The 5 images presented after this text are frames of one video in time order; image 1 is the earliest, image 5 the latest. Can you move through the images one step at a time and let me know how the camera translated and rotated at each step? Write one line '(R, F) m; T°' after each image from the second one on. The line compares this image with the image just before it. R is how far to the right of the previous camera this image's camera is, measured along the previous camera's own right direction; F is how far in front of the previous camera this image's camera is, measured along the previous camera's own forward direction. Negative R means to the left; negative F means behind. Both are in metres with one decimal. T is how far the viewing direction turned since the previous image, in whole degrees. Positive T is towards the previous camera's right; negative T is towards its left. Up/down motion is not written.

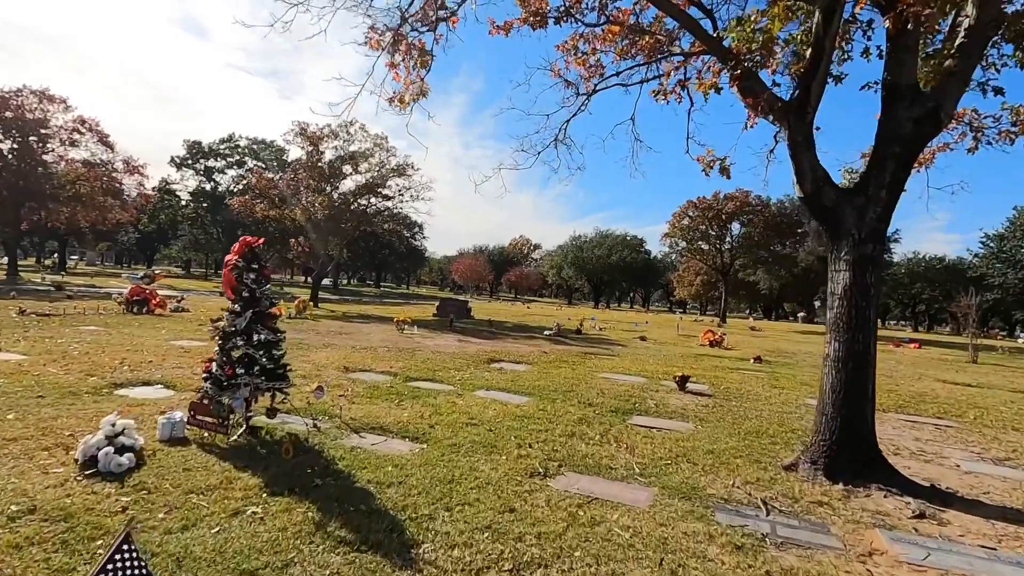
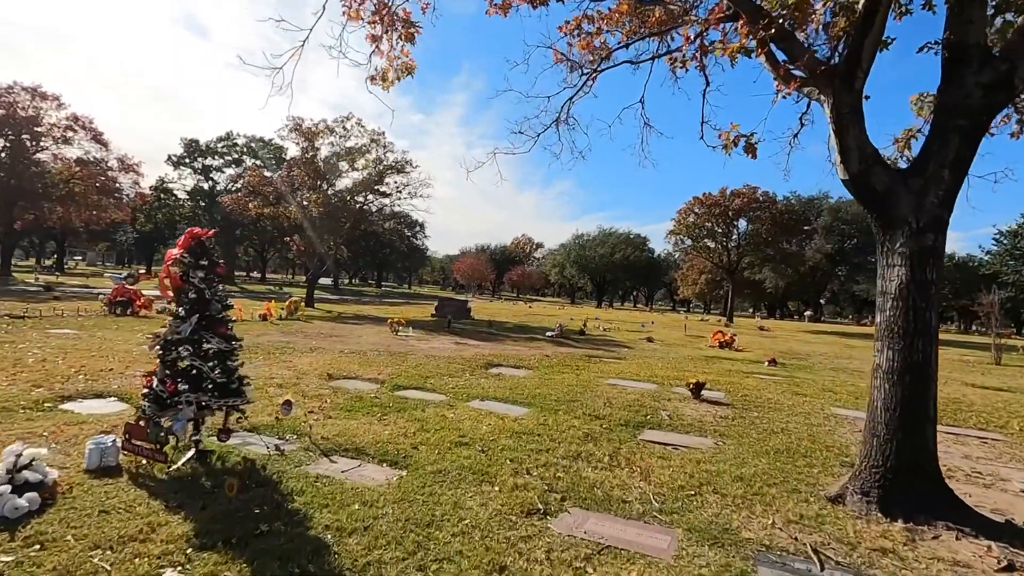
(+0.1, +0.8) m; 0°
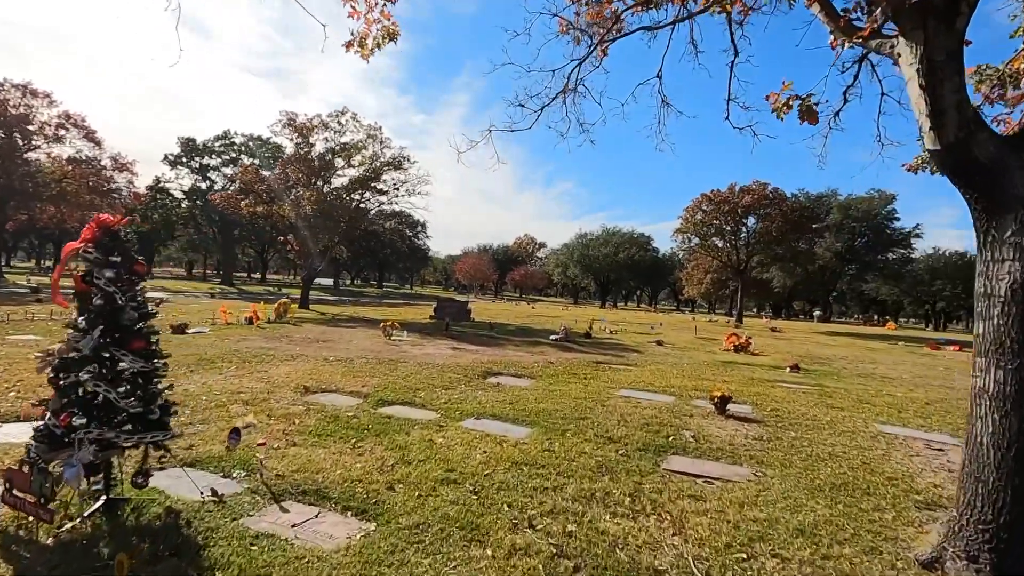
(0.0, +0.9) m; 0°
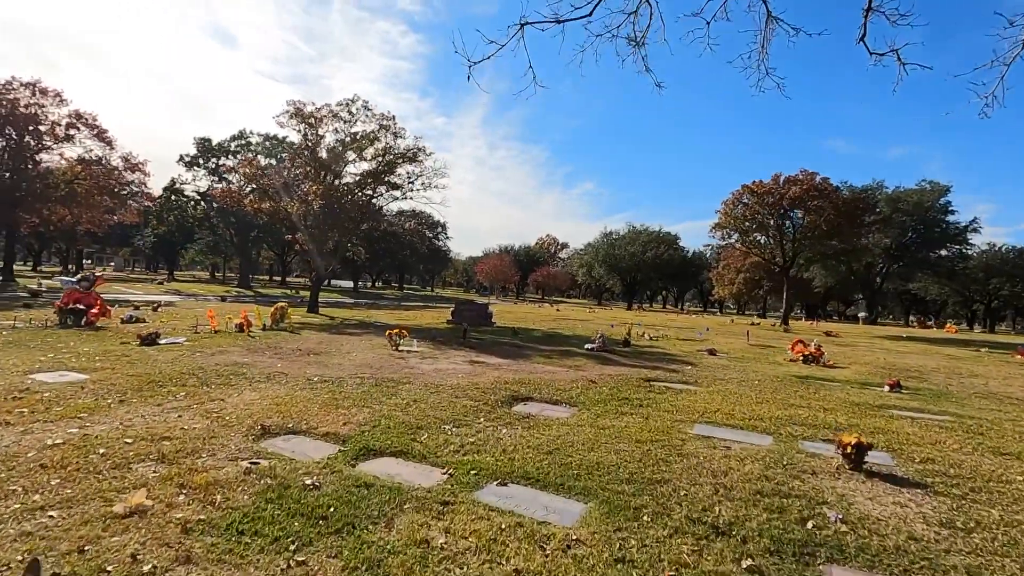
(-0.2, +2.1) m; -2°
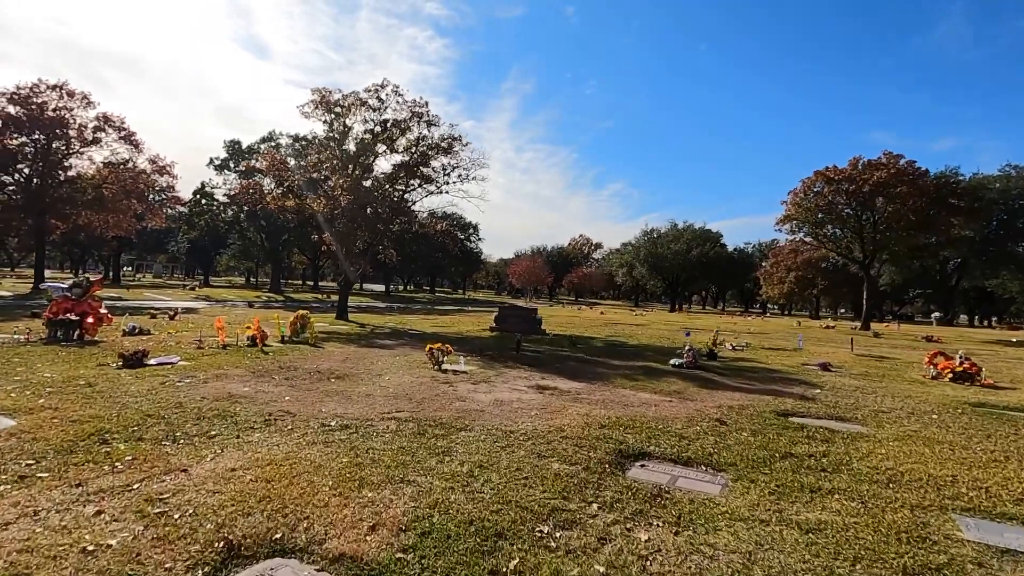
(-0.7, +2.4) m; -3°
